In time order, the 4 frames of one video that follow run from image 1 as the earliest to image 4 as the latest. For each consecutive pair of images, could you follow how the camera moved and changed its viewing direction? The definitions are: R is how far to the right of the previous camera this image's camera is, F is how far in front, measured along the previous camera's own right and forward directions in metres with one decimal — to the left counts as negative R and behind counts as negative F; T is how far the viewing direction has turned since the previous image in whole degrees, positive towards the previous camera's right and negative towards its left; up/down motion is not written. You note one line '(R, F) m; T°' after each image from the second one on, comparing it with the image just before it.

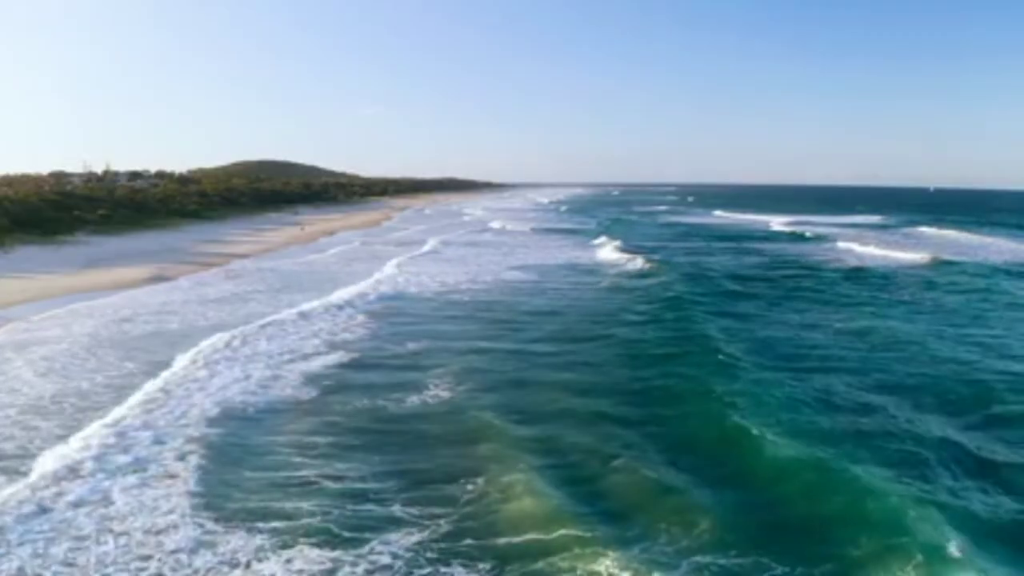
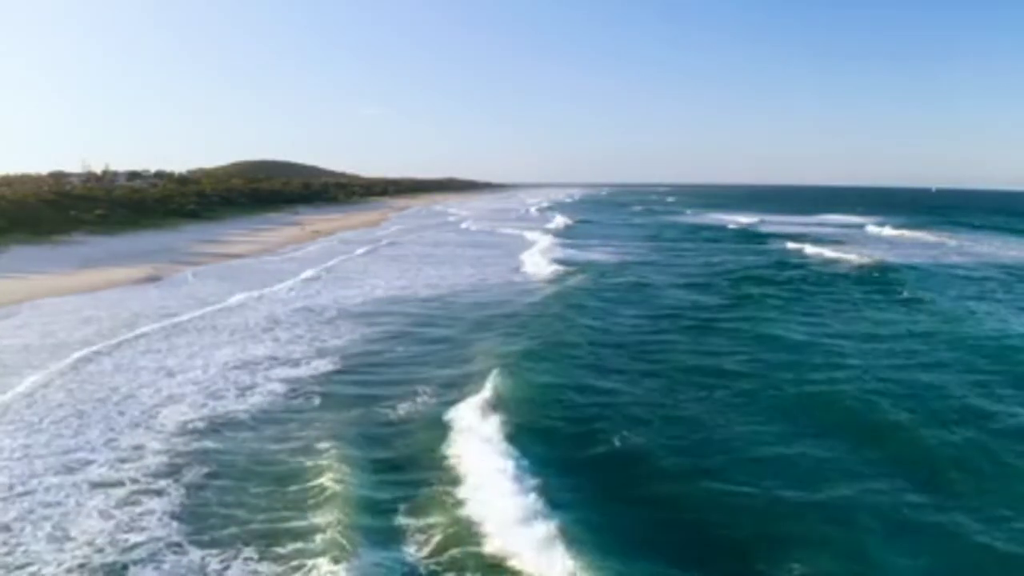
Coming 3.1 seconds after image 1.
(+0.1, +0.3) m; 0°
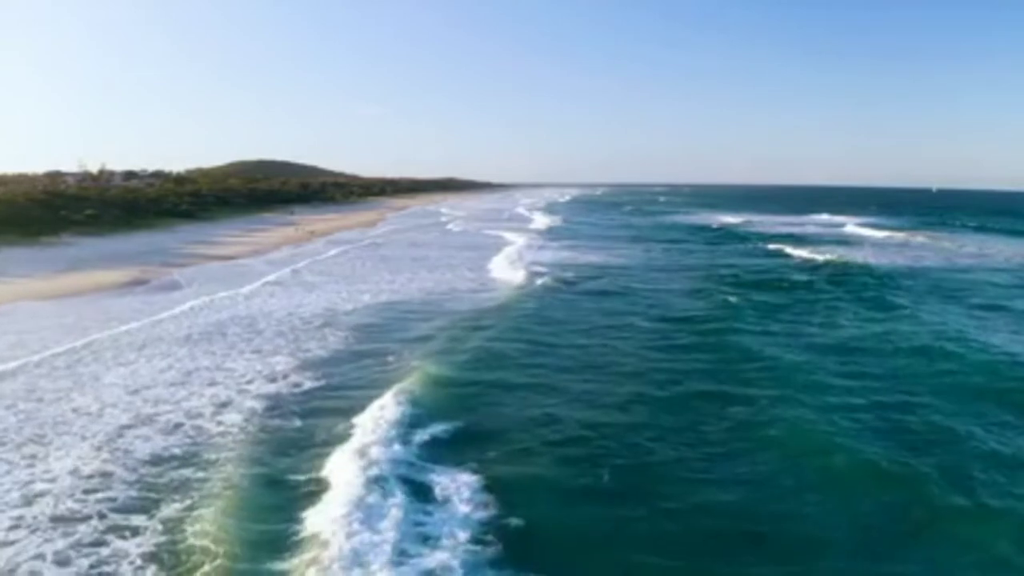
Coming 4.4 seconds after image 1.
(+0.1, +1.1) m; 0°
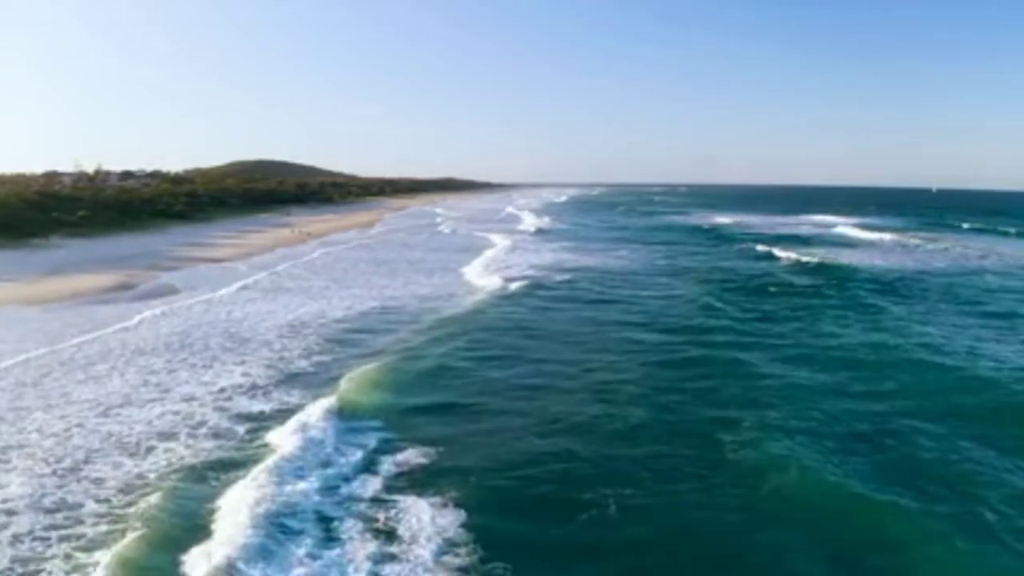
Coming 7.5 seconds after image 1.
(+0.1, +1.0) m; 0°
